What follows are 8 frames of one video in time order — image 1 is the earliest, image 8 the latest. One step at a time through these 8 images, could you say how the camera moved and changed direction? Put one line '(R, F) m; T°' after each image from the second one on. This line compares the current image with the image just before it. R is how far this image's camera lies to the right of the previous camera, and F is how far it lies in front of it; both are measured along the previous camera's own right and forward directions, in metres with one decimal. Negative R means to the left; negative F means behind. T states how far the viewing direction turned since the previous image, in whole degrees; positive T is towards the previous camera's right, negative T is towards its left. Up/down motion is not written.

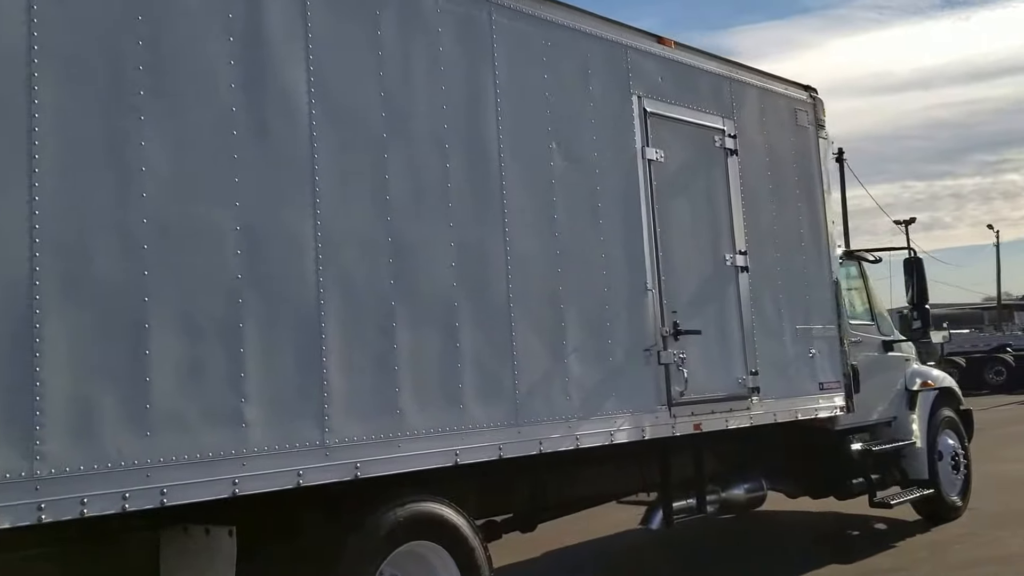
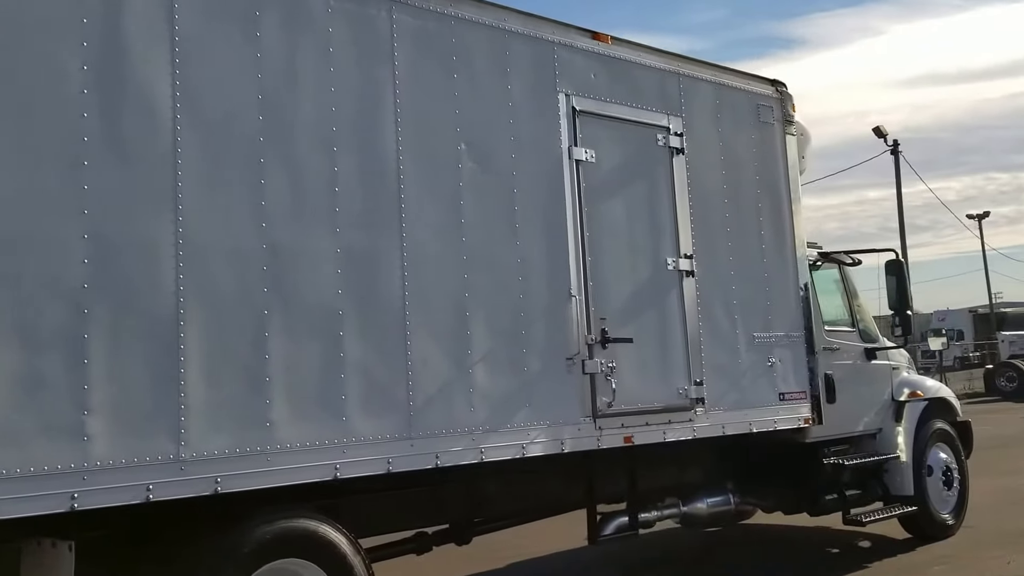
(+0.6, +0.2) m; -4°
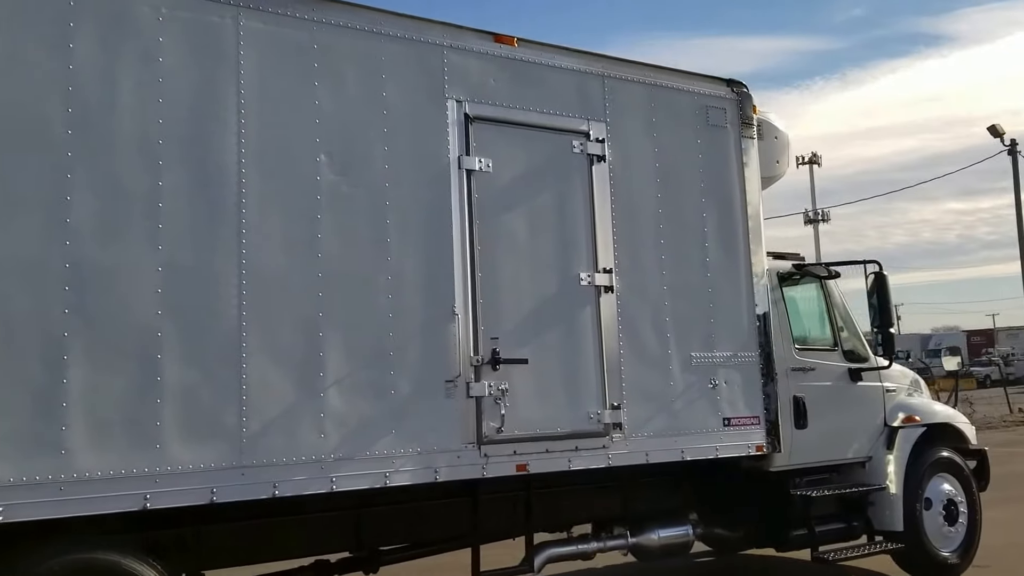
(+1.0, +0.3) m; -7°
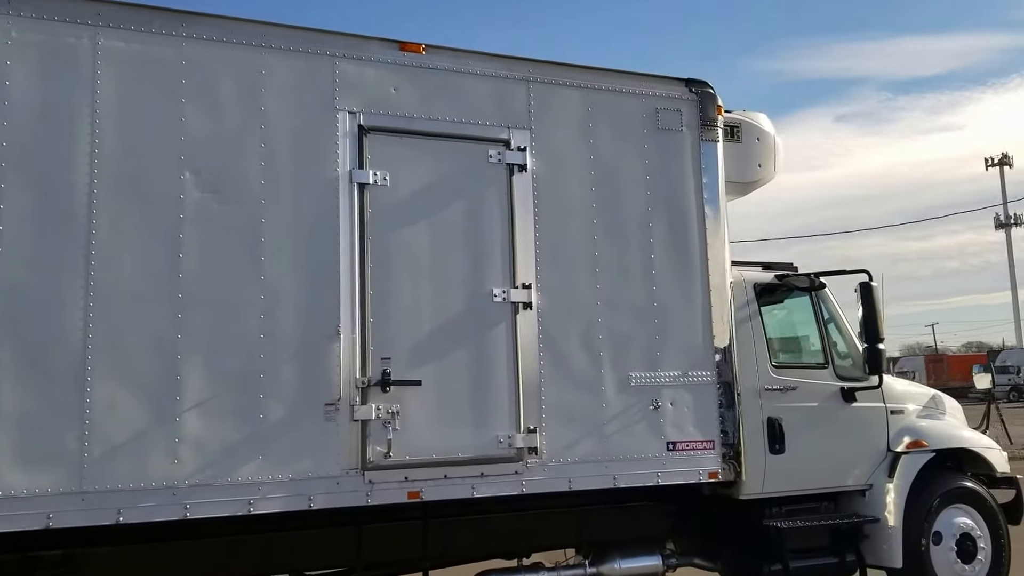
(+1.0, +0.3) m; -9°
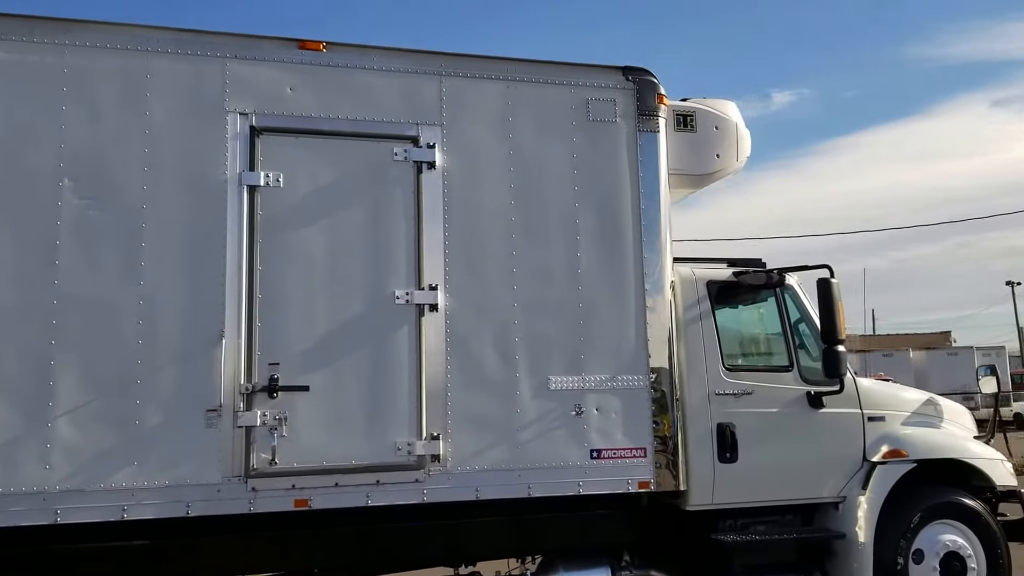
(+1.0, +0.2) m; -8°
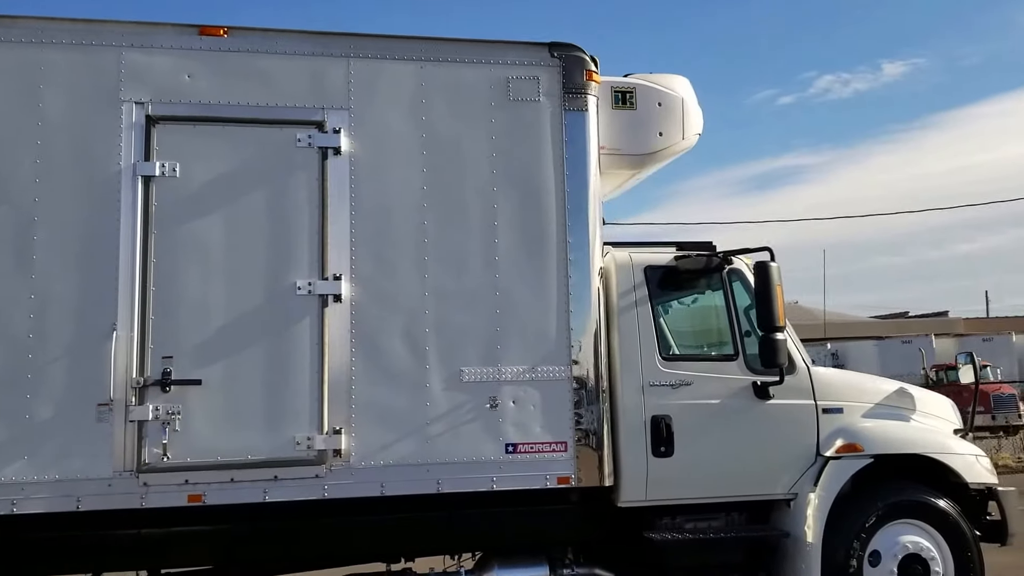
(+0.7, +0.2) m; -6°
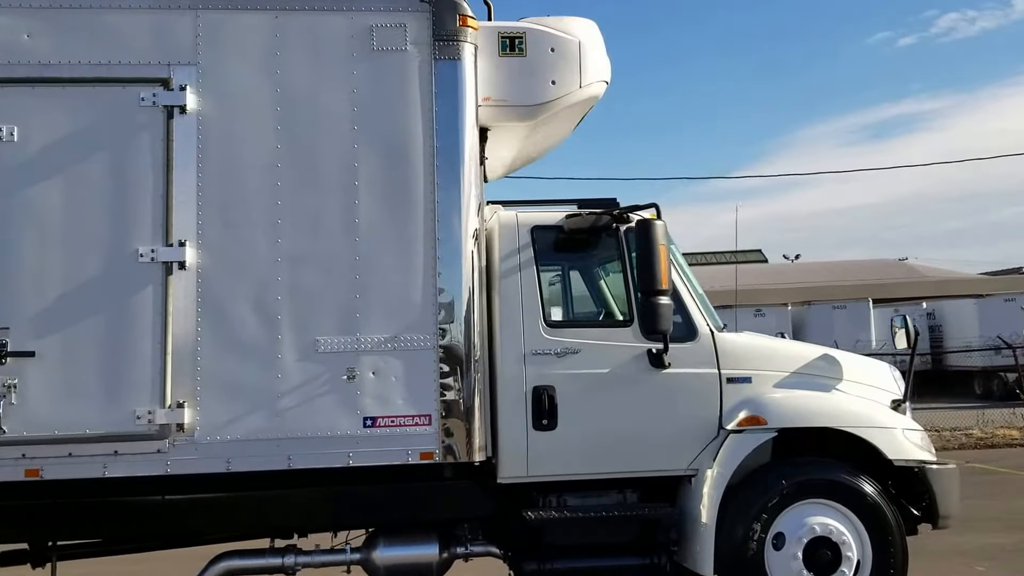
(+0.9, +0.3) m; -6°
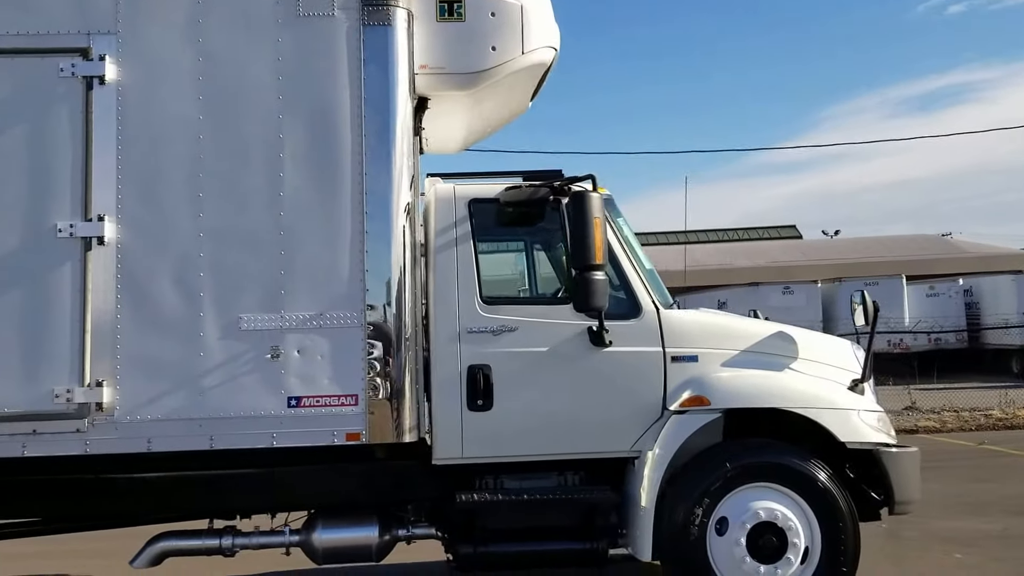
(+0.4, +0.2) m; -2°
